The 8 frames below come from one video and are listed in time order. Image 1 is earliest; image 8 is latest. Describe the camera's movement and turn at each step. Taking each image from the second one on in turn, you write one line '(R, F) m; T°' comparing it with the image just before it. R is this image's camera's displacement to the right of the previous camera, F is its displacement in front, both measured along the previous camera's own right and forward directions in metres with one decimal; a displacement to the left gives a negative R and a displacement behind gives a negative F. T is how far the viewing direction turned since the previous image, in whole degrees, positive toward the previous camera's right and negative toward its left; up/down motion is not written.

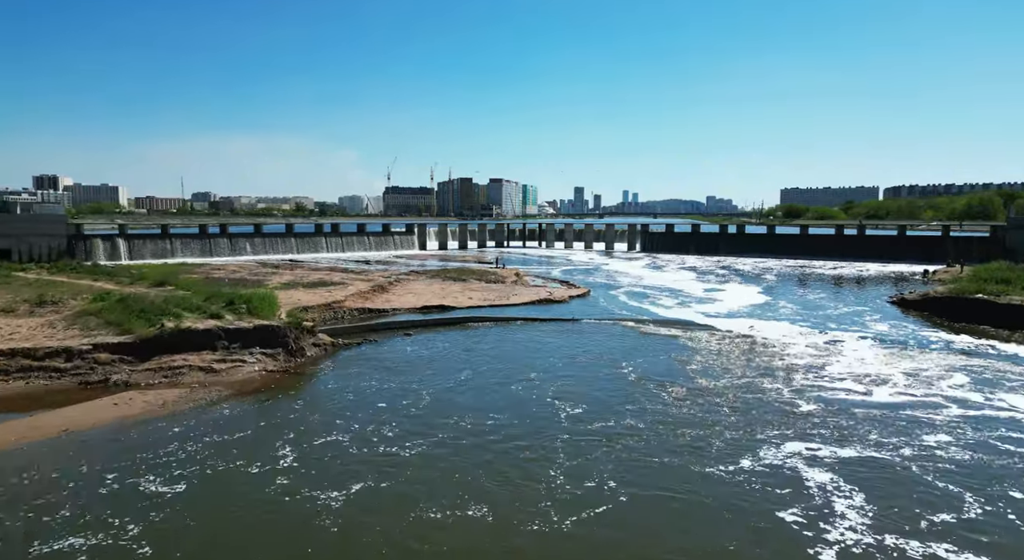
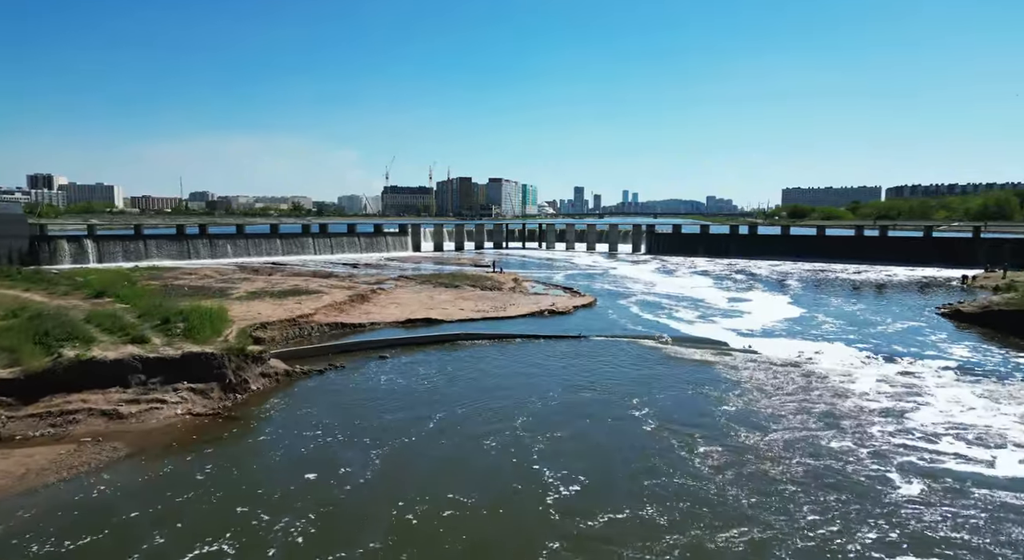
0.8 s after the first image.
(+0.1, +3.3) m; 0°
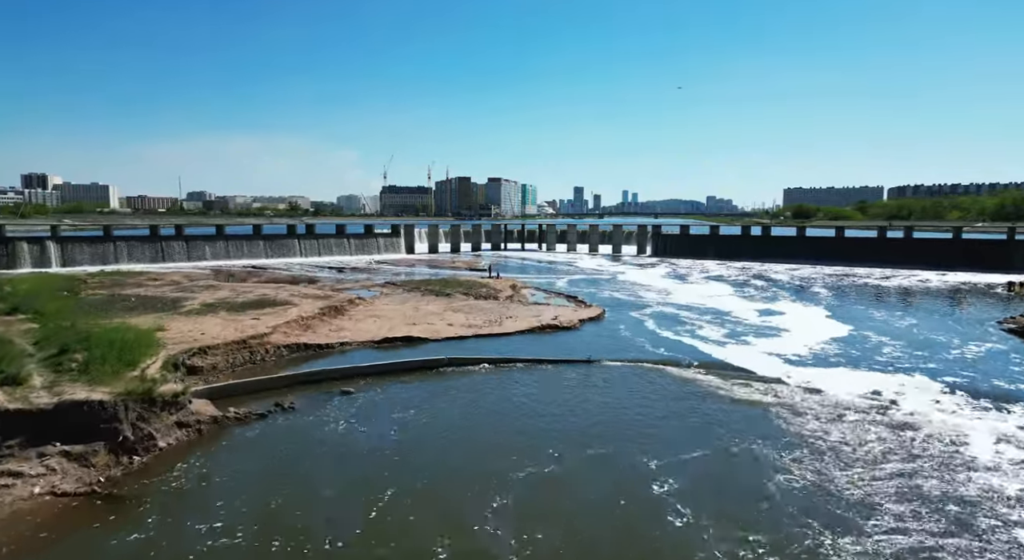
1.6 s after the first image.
(+0.1, +3.3) m; 0°
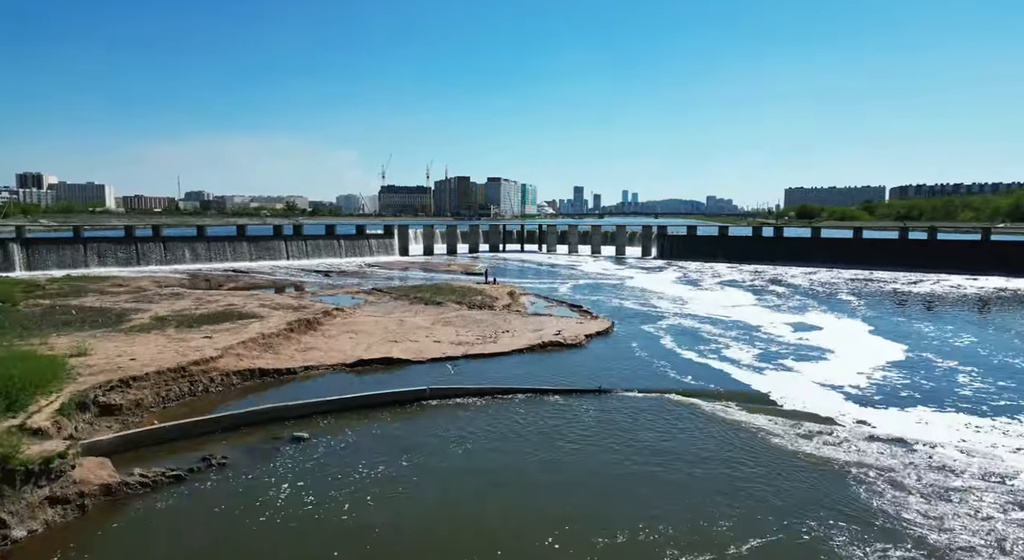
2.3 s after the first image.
(+0.1, +2.8) m; 0°
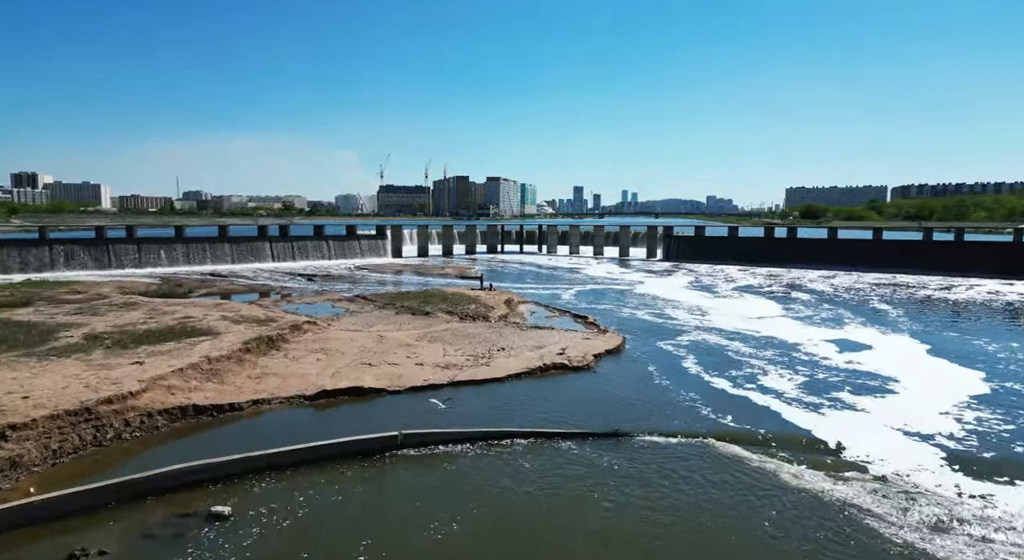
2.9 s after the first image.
(+0.1, +2.8) m; 0°
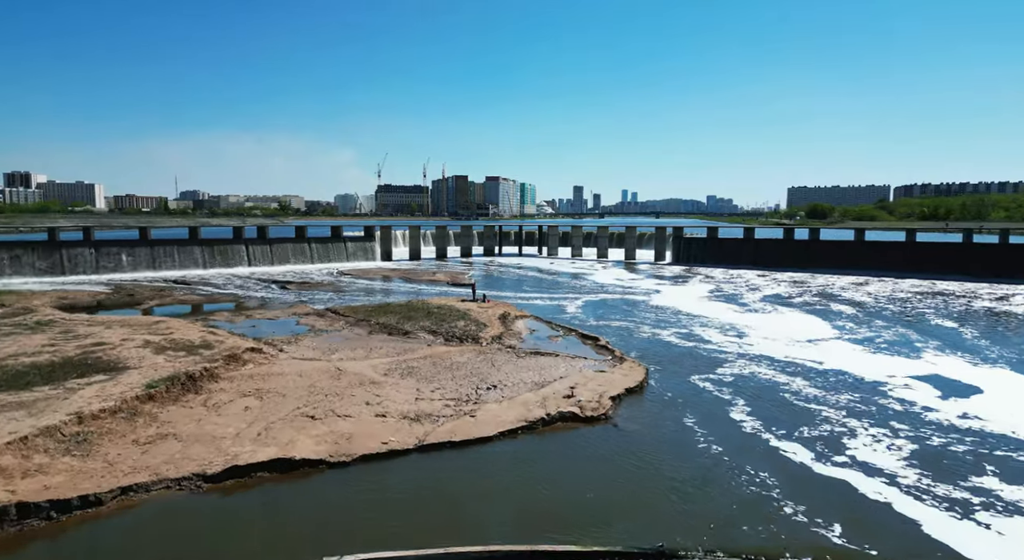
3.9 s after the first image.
(+0.1, +3.9) m; 0°
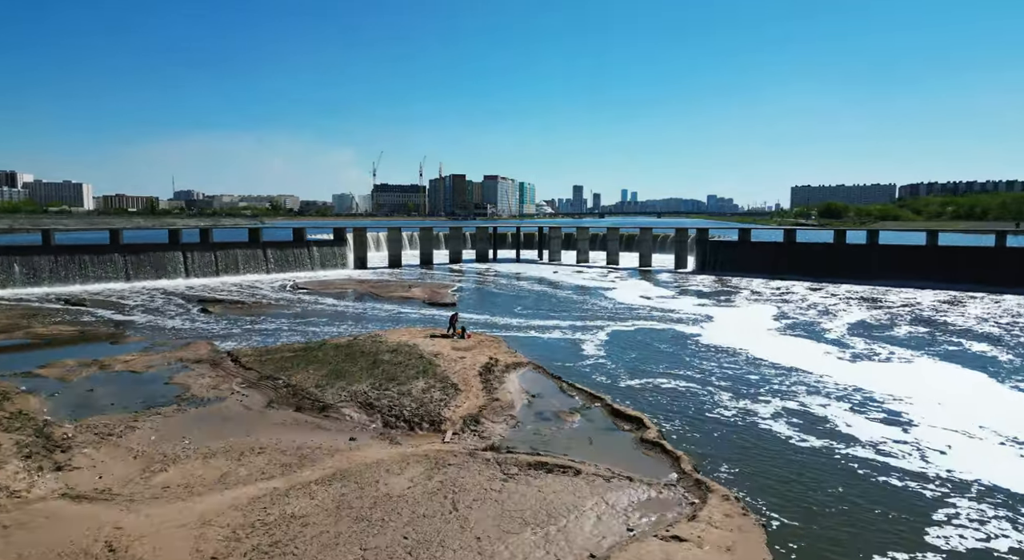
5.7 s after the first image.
(+0.3, +7.9) m; 0°
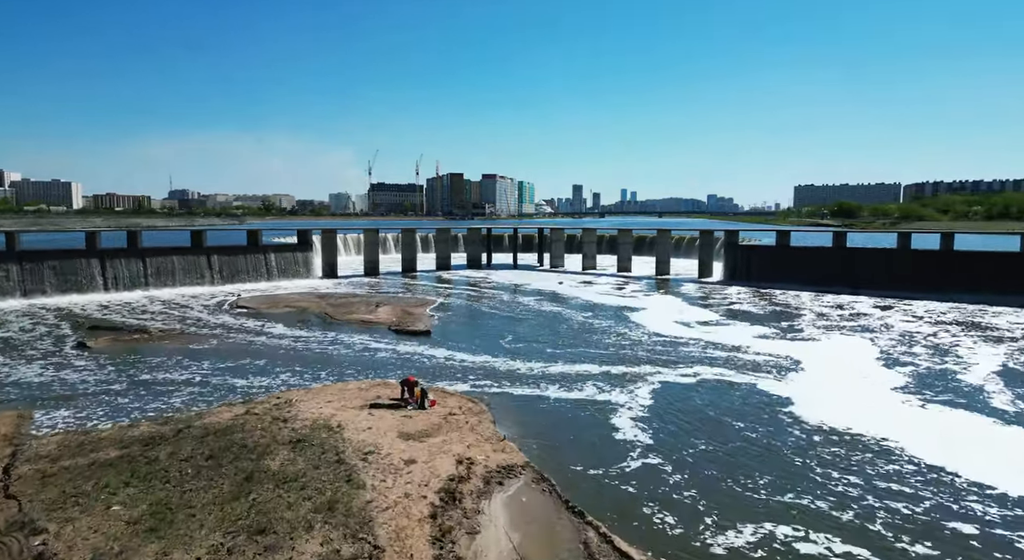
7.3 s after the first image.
(+0.2, +6.8) m; 0°
